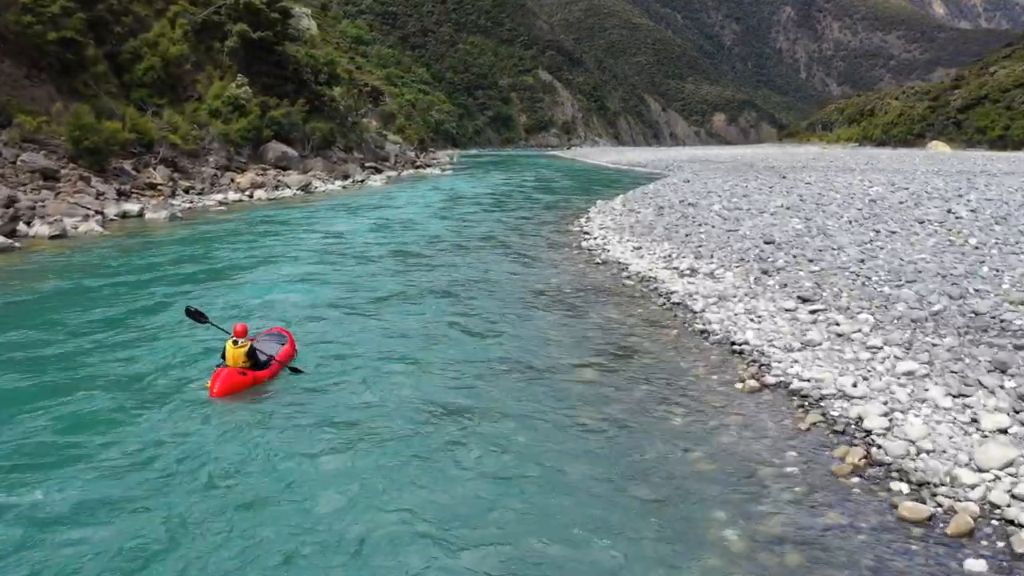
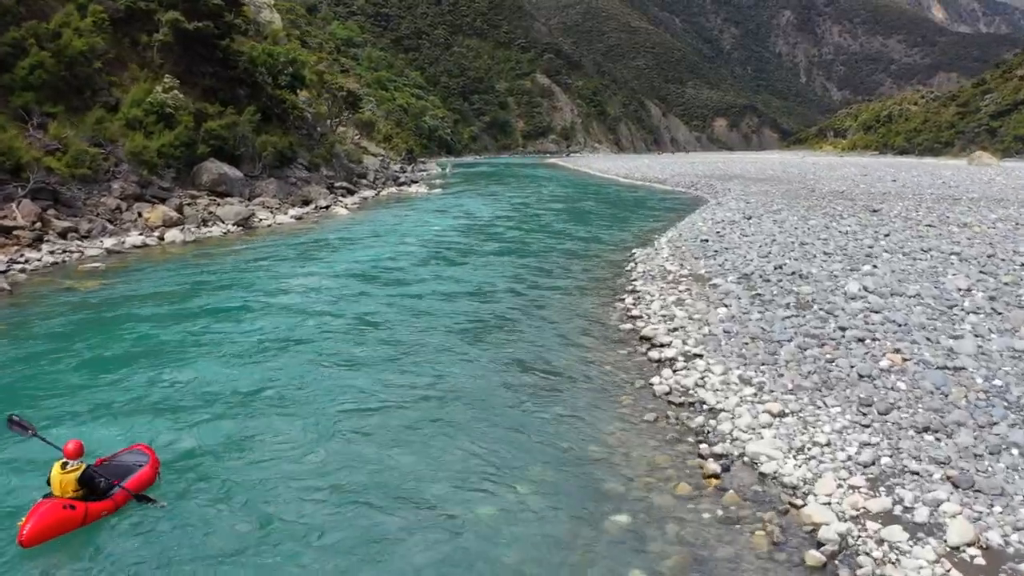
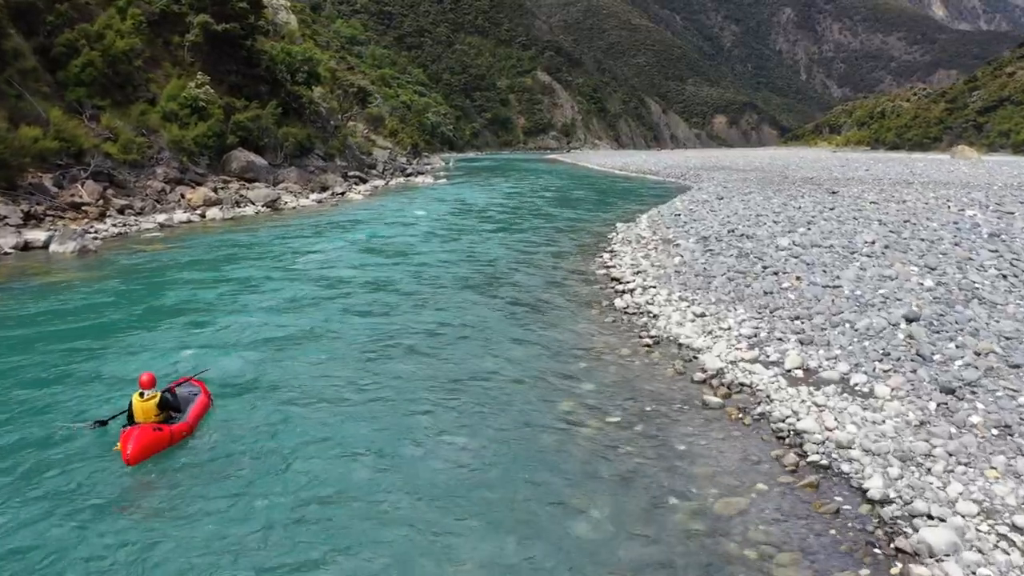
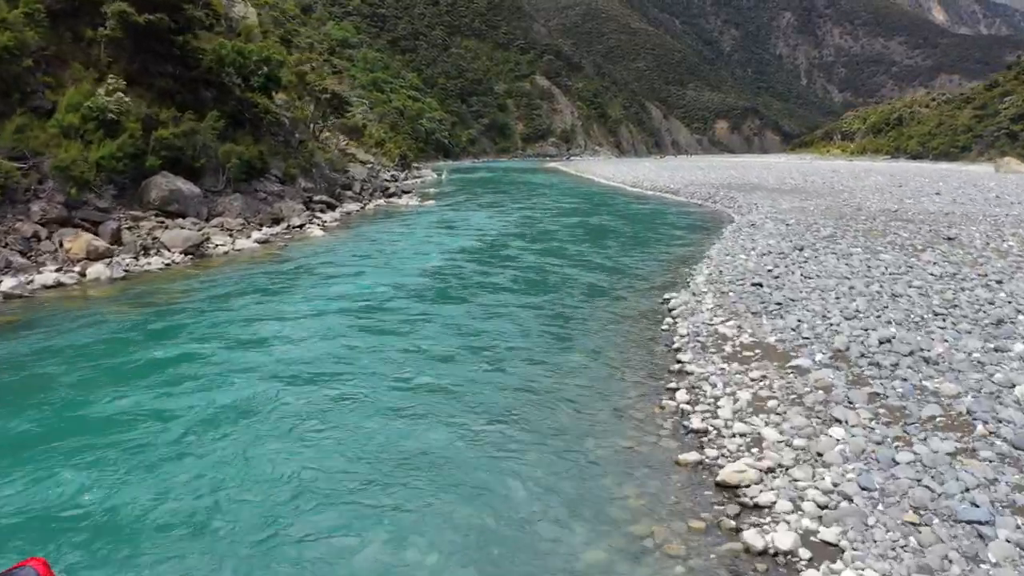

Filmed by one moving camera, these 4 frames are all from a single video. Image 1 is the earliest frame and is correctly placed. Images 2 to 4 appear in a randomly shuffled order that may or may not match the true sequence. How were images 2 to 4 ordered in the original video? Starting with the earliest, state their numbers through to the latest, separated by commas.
3, 2, 4
